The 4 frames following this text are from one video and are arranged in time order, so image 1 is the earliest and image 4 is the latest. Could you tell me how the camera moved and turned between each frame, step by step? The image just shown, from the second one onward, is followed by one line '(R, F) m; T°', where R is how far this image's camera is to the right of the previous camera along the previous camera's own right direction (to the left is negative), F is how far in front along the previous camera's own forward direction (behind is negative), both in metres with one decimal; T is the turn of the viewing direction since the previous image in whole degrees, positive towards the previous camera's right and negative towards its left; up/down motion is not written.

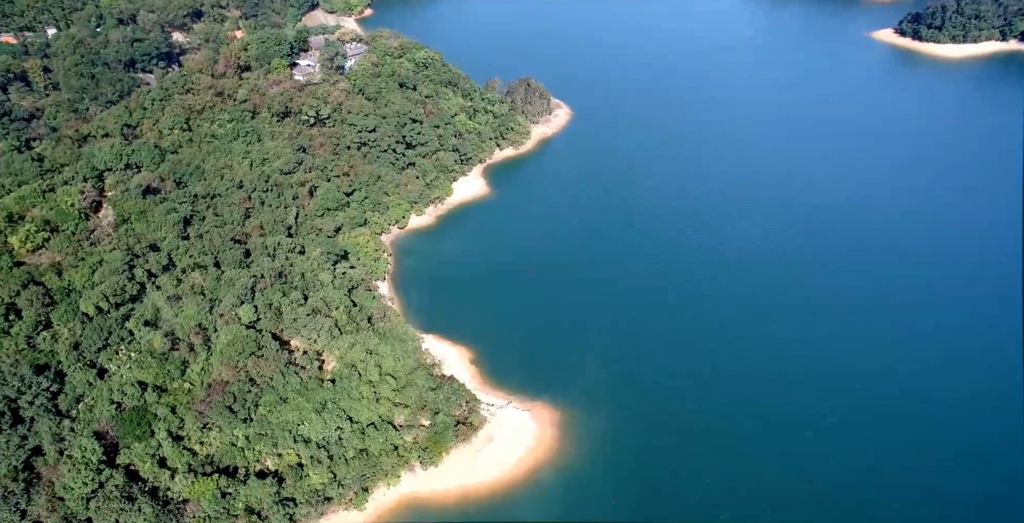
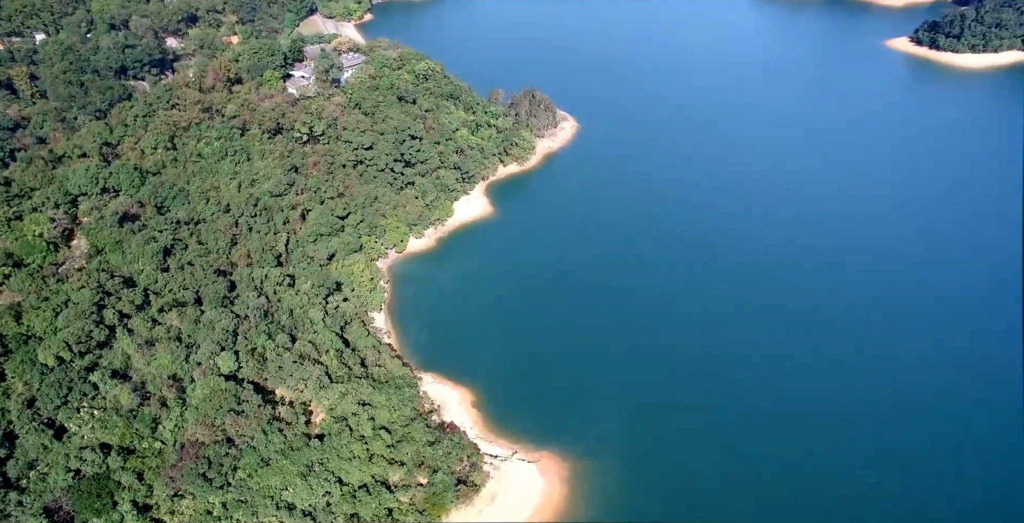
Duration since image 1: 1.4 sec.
(-0.4, +5.0) m; 0°
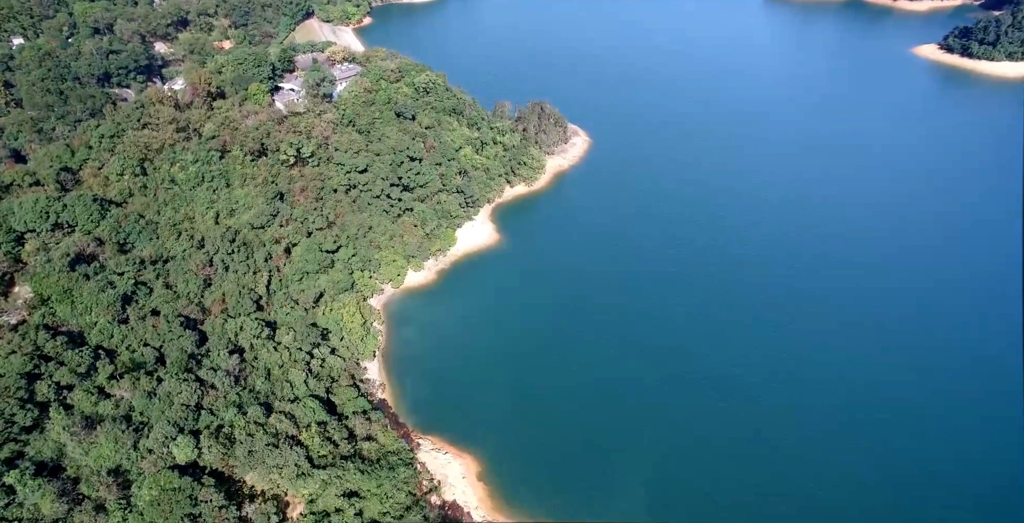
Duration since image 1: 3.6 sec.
(-0.8, +8.4) m; 0°
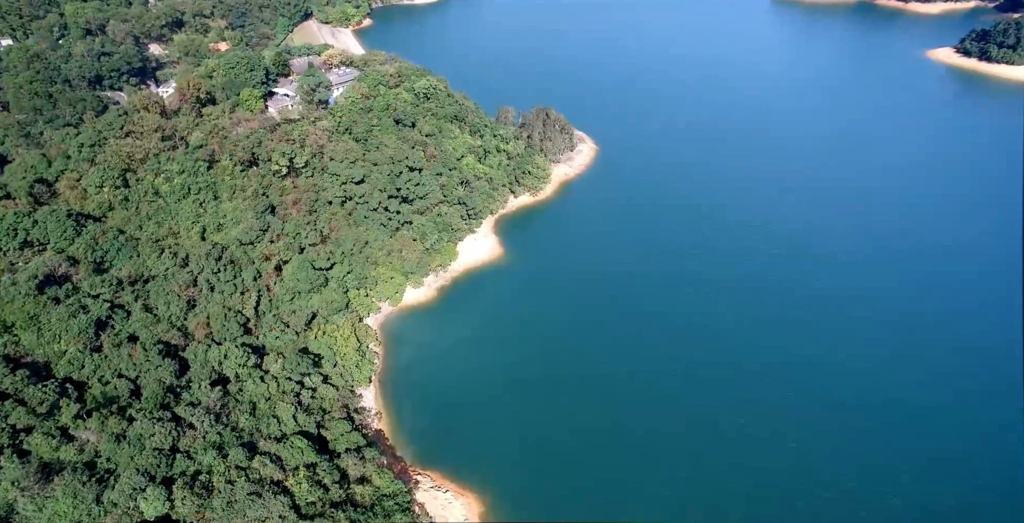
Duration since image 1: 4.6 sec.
(-0.4, +4.2) m; 0°
